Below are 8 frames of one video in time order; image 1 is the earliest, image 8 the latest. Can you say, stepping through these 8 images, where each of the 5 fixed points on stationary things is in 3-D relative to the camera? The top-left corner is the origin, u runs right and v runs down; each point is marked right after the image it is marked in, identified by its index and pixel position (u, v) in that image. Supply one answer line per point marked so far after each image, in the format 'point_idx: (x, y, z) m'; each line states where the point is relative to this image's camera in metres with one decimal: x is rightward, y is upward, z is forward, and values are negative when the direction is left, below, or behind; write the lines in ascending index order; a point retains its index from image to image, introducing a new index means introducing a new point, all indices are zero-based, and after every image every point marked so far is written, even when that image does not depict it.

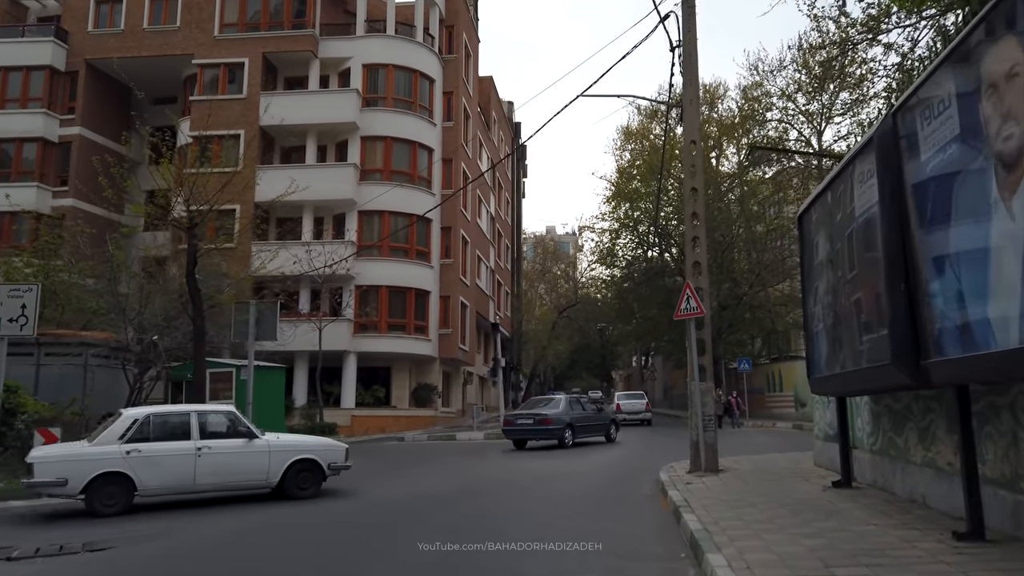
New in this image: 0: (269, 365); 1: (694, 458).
0: (-6.3, -2.0, +19.0) m
1: (+2.8, -2.7, +11.5) m
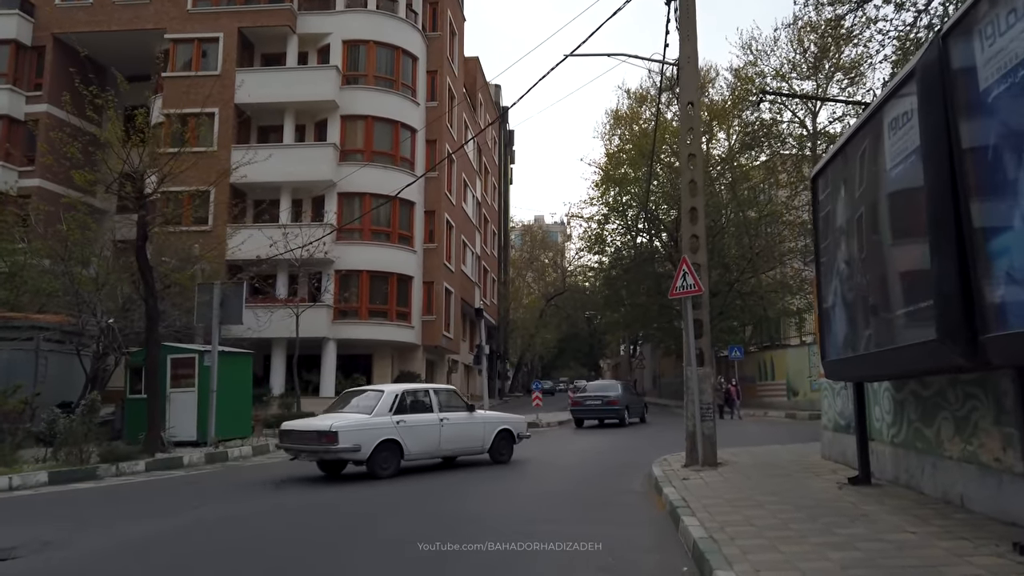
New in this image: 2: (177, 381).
0: (-6.7, -1.5, +17.9) m
1: (+2.5, -2.3, +10.5) m
2: (-7.8, -2.2, +17.1) m
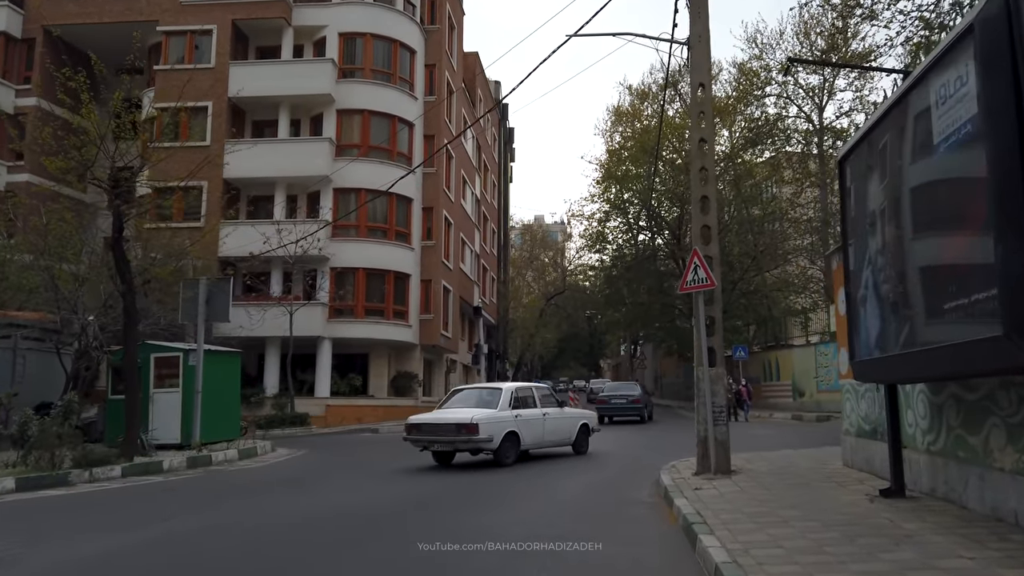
0: (-6.7, -1.4, +17.1) m
1: (+2.5, -2.3, +9.7) m
2: (-7.8, -2.1, +16.4) m
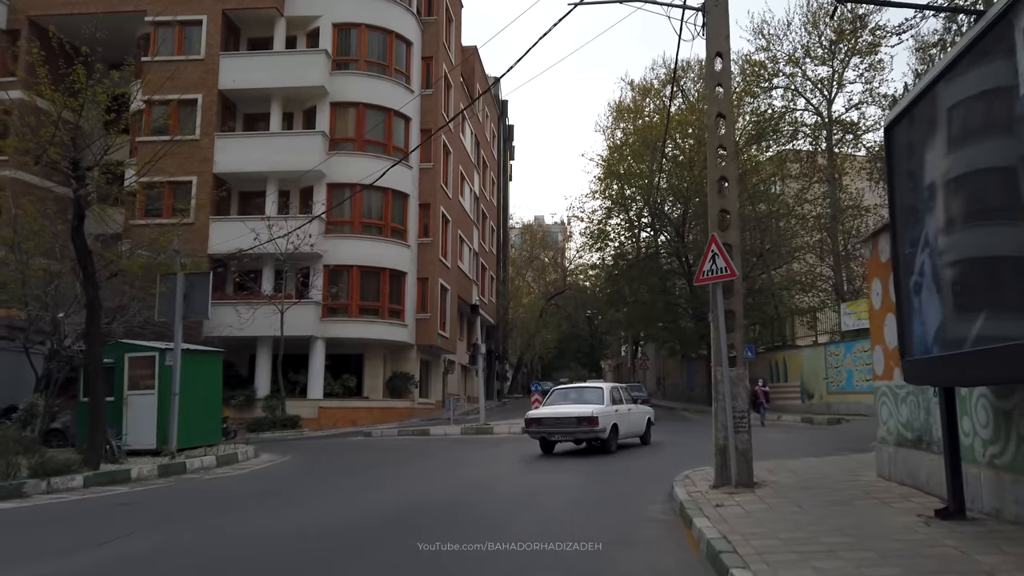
0: (-6.8, -1.3, +16.1) m
1: (+2.5, -2.2, +8.7) m
2: (-7.8, -2.0, +15.4) m
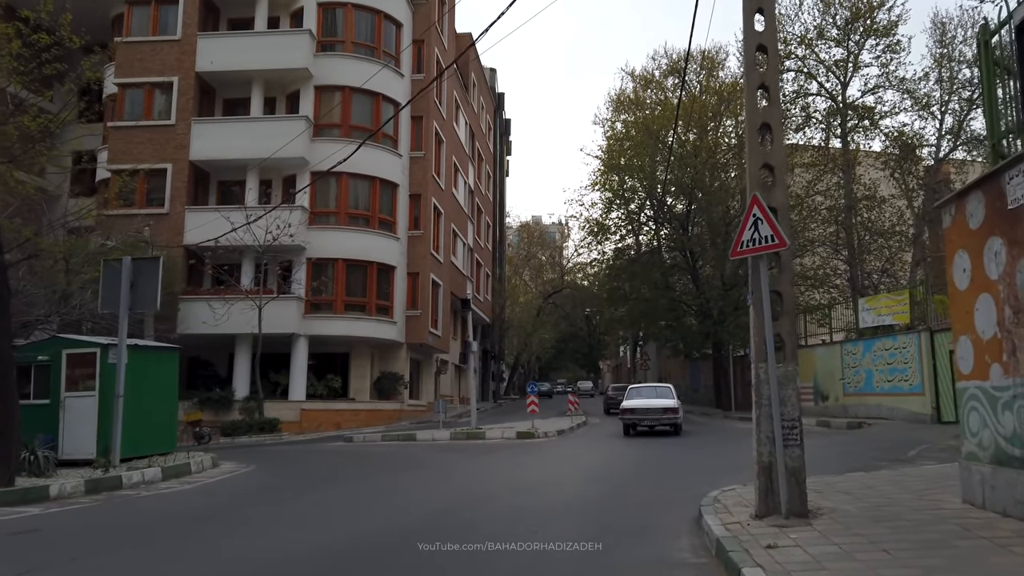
0: (-6.9, -1.1, +14.2) m
1: (+2.3, -1.9, +6.8) m
2: (-8.0, -1.8, +13.5) m
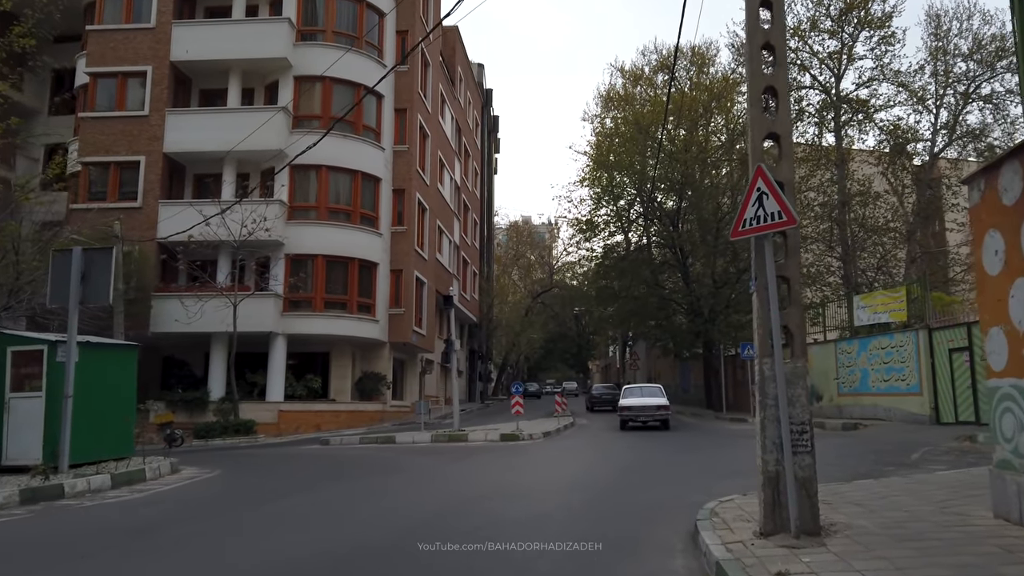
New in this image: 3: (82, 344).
0: (-7.3, -1.0, +13.2) m
1: (+2.1, -1.8, +6.0) m
2: (-8.3, -1.6, +12.5) m
3: (-7.5, -1.0, +12.9) m
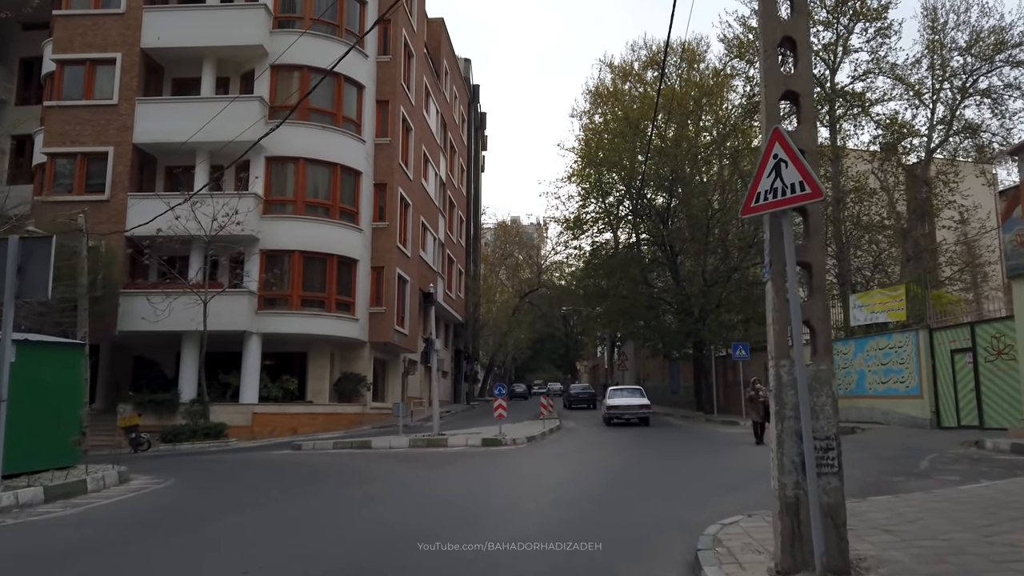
0: (-7.6, -0.9, +12.1) m
1: (+1.9, -1.7, +5.0) m
2: (-8.6, -1.5, +11.3) m
3: (-7.8, -0.9, +11.7) m
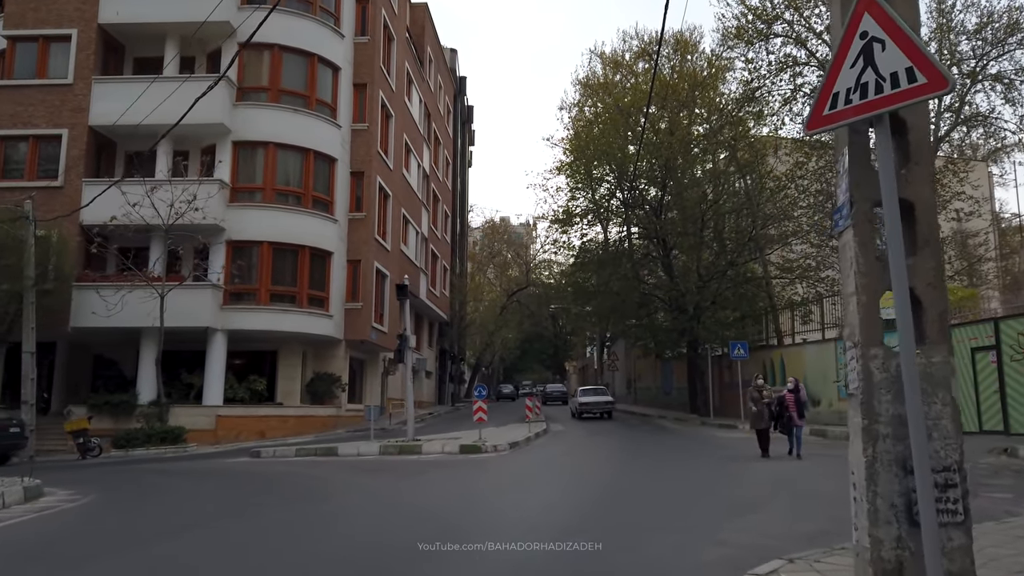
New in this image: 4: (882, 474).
0: (-7.9, -0.6, +10.2) m
1: (+1.6, -1.5, +3.3) m
2: (-9.0, -1.3, +9.5) m
3: (-8.2, -0.6, +9.9) m
4: (+1.6, -0.8, +3.2) m
